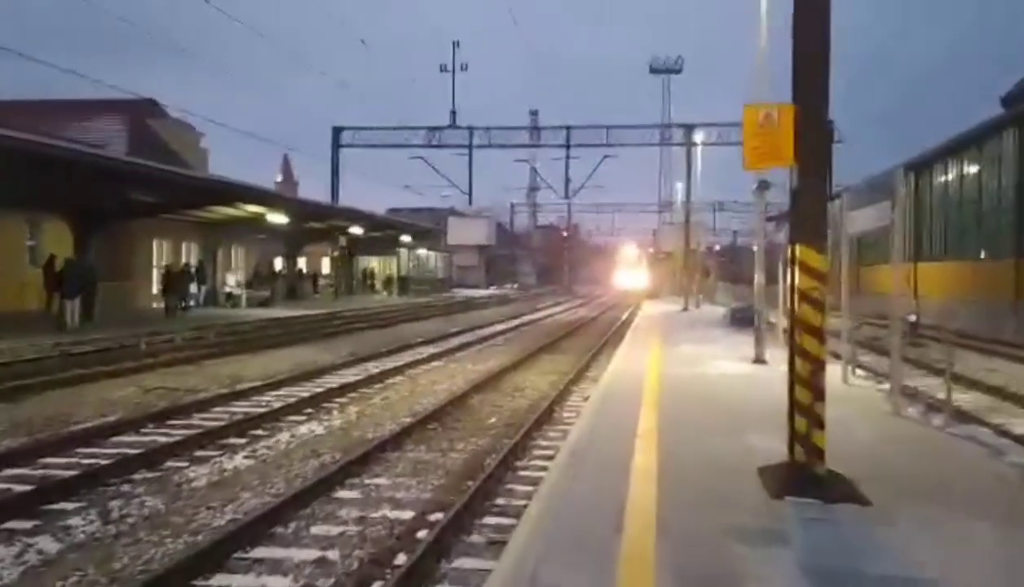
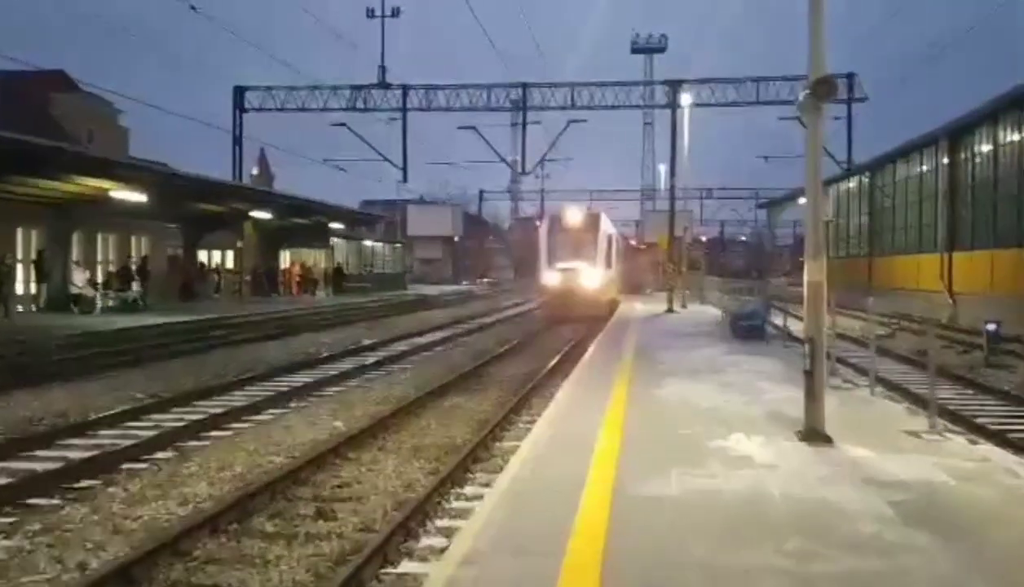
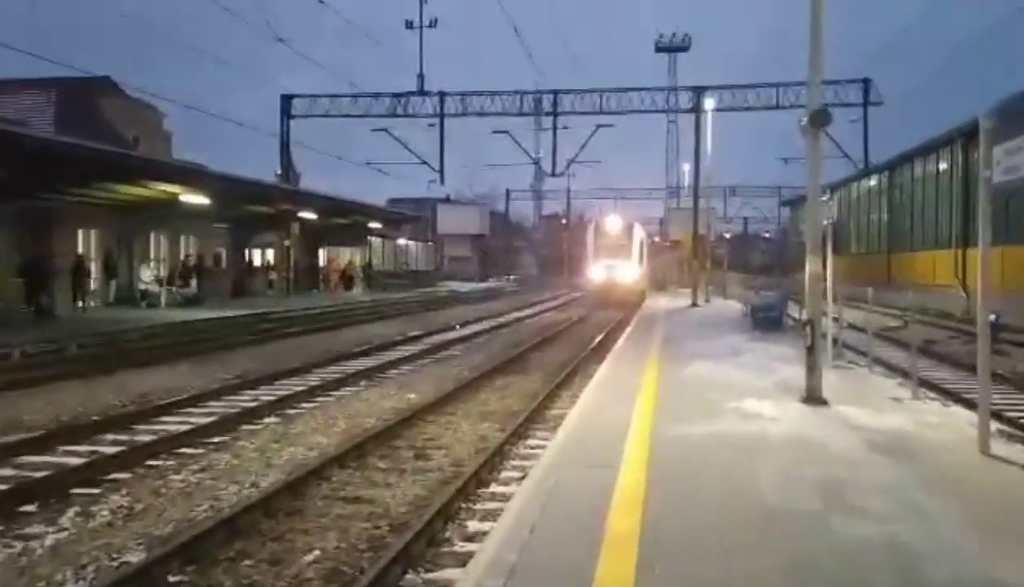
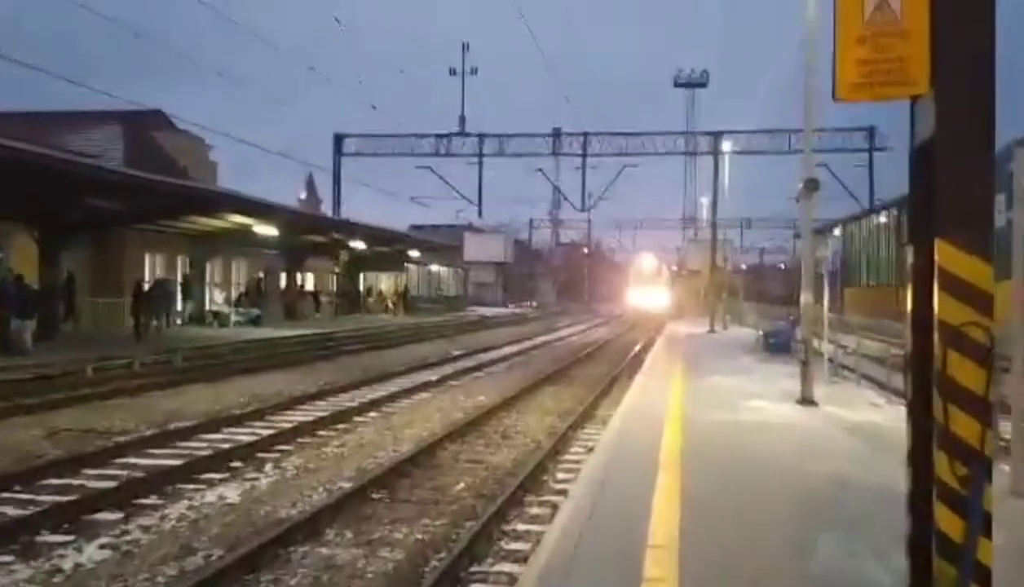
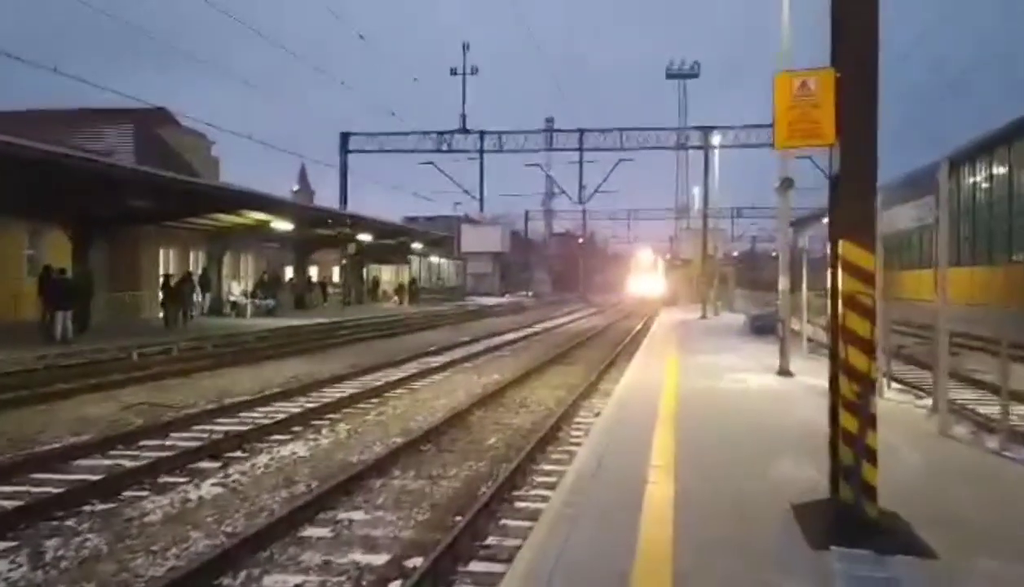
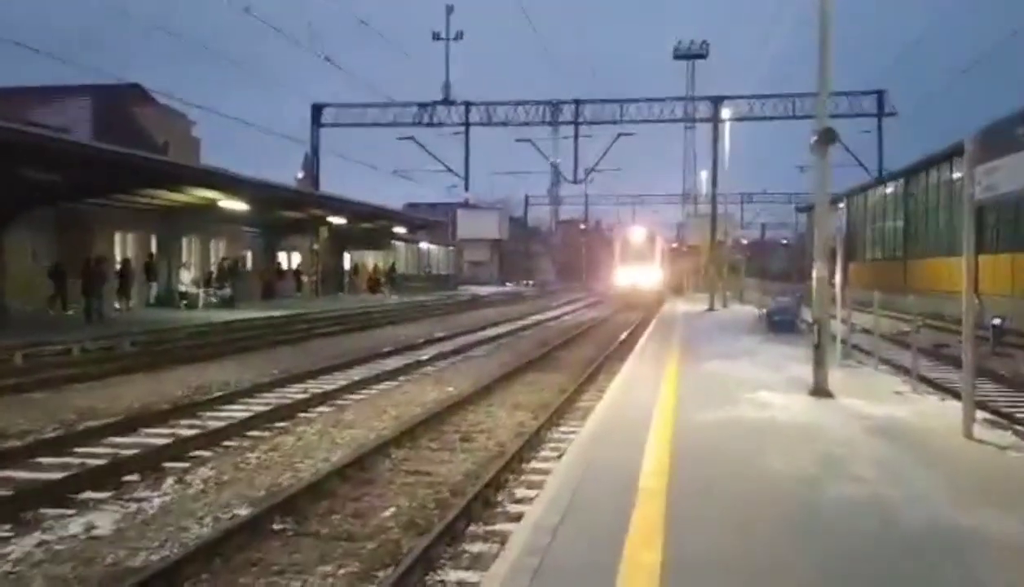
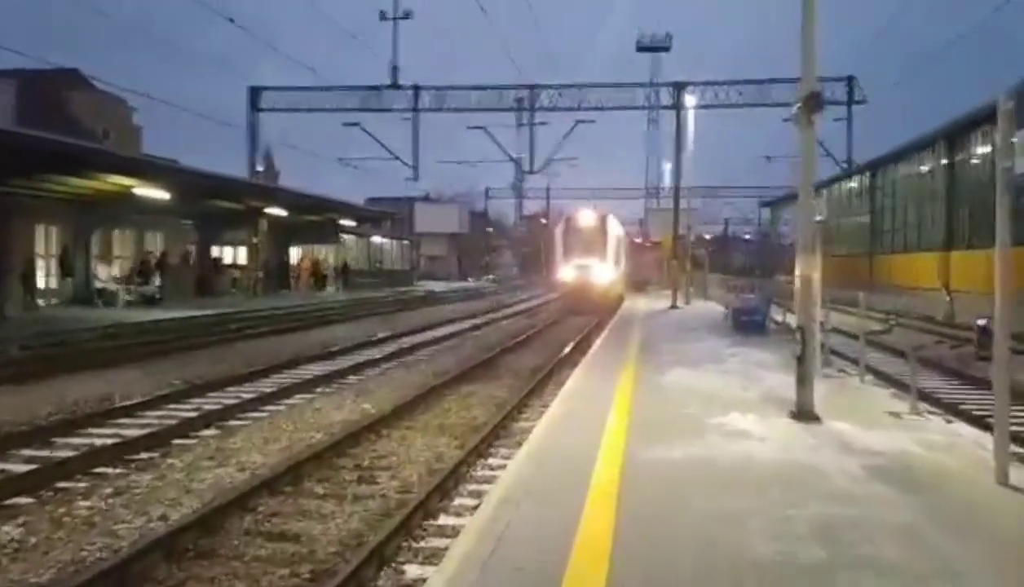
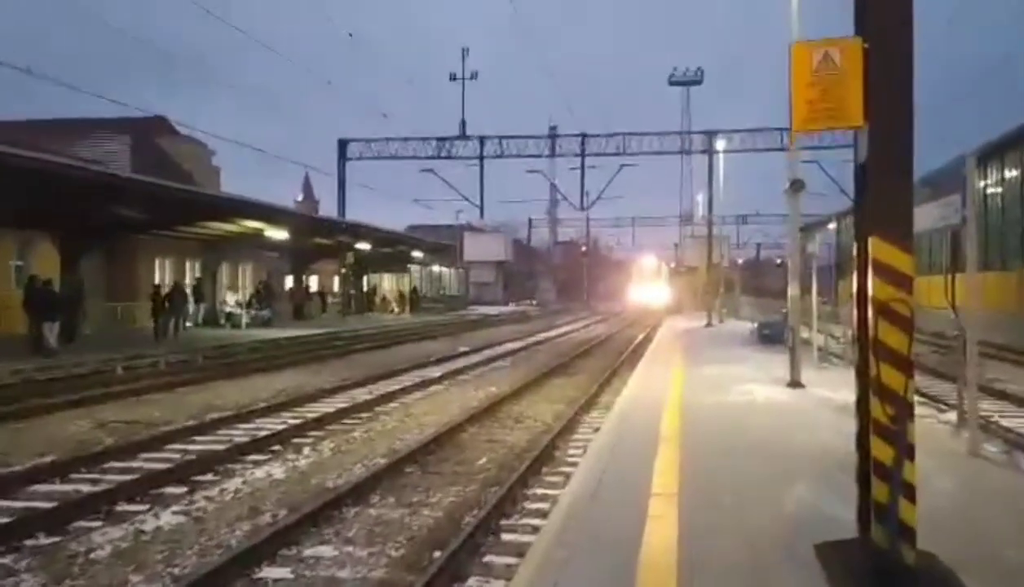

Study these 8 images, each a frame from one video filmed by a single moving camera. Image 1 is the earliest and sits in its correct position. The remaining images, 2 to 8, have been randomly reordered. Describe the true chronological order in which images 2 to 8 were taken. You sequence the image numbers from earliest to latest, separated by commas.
5, 8, 4, 6, 3, 7, 2
